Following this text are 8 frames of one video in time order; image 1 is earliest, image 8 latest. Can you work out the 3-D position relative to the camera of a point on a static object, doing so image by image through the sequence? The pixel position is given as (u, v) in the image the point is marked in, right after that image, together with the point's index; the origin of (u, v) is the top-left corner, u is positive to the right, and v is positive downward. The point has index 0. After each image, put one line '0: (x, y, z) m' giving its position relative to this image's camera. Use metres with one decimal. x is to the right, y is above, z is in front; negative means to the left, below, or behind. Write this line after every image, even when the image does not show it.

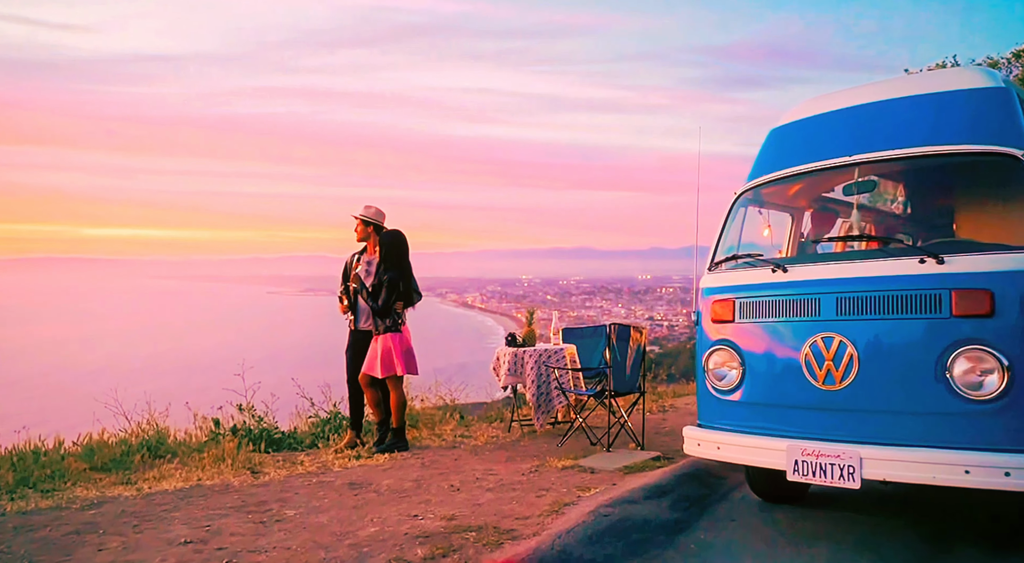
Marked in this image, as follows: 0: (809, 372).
0: (+1.3, -0.4, +3.6) m
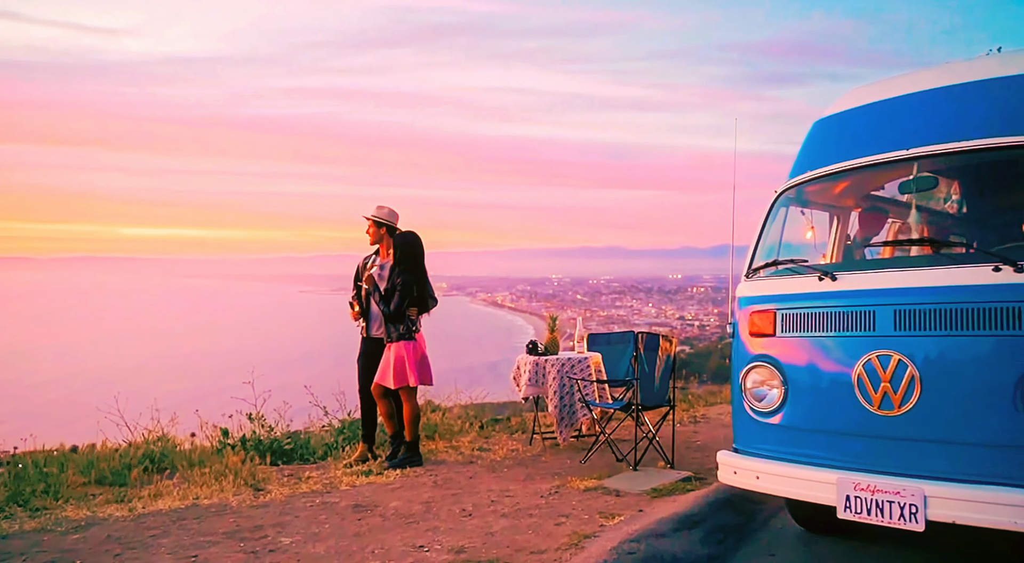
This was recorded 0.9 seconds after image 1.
0: (+1.3, -0.4, +3.1) m
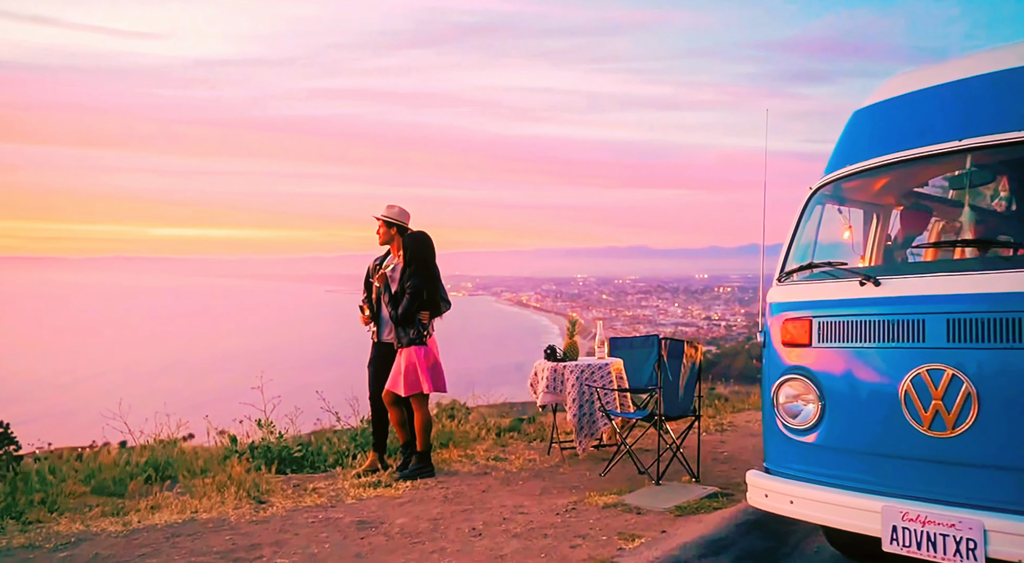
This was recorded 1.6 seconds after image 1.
0: (+1.4, -0.4, +2.8) m
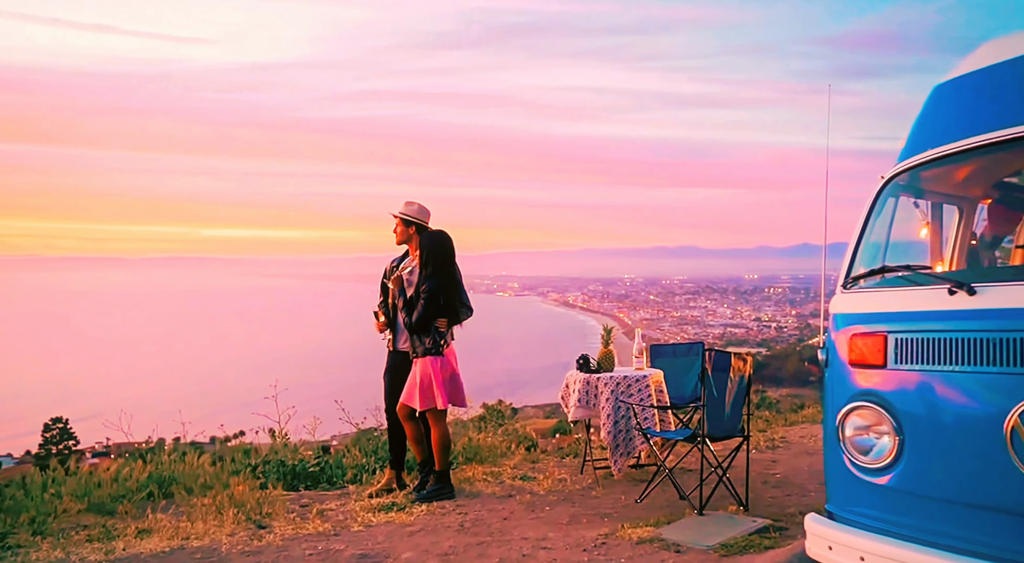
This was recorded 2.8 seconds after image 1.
0: (+1.4, -0.5, +2.3) m
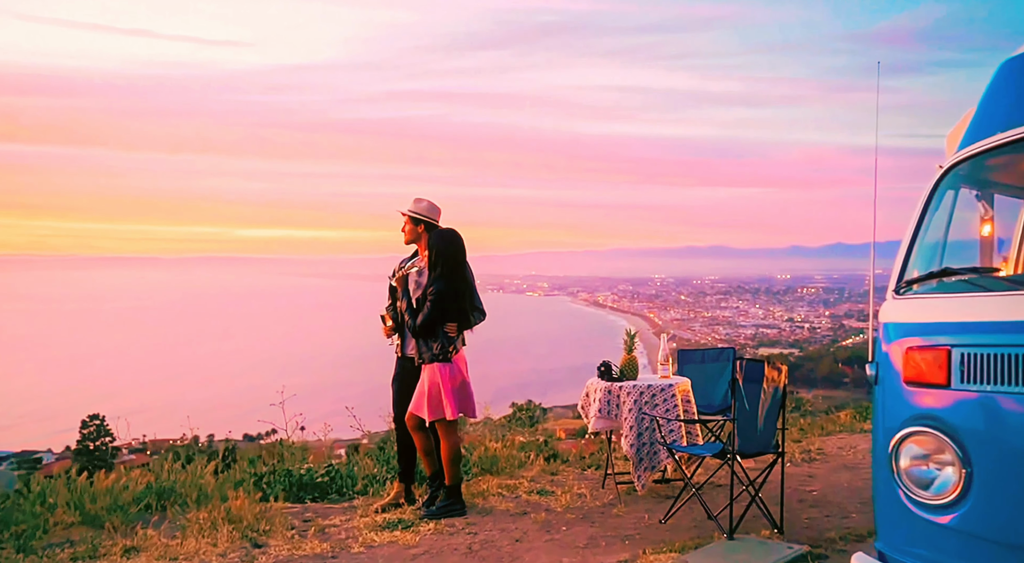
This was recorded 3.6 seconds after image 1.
0: (+1.4, -0.5, +1.9) m
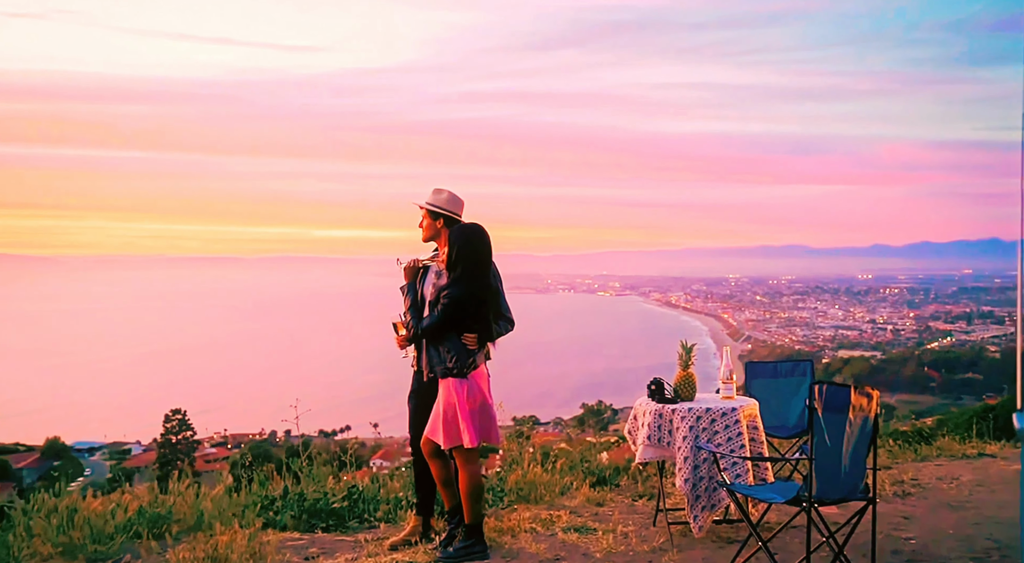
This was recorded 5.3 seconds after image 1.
0: (+1.3, -0.5, +1.1) m
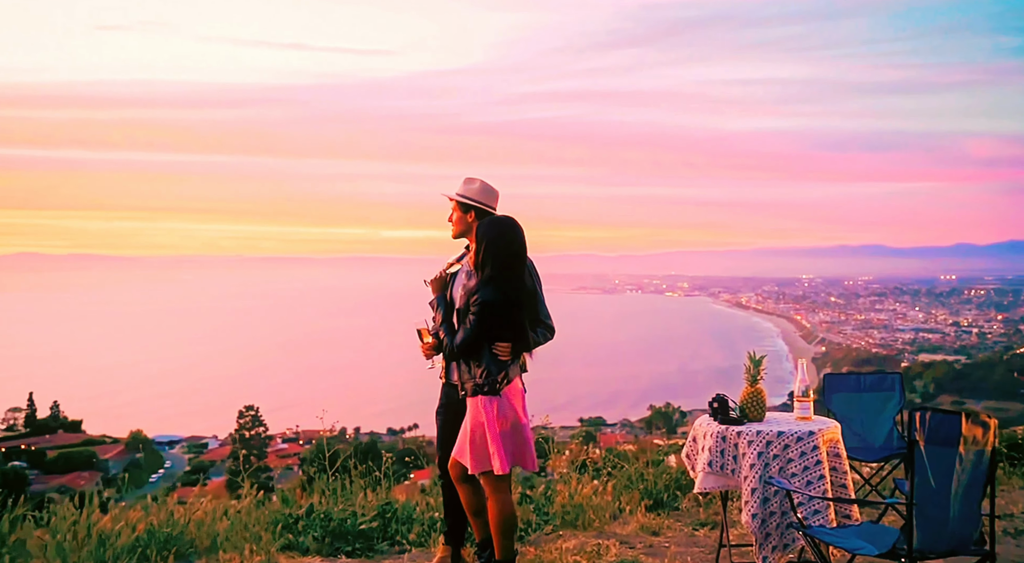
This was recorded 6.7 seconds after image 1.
0: (+1.2, -0.5, +0.5) m
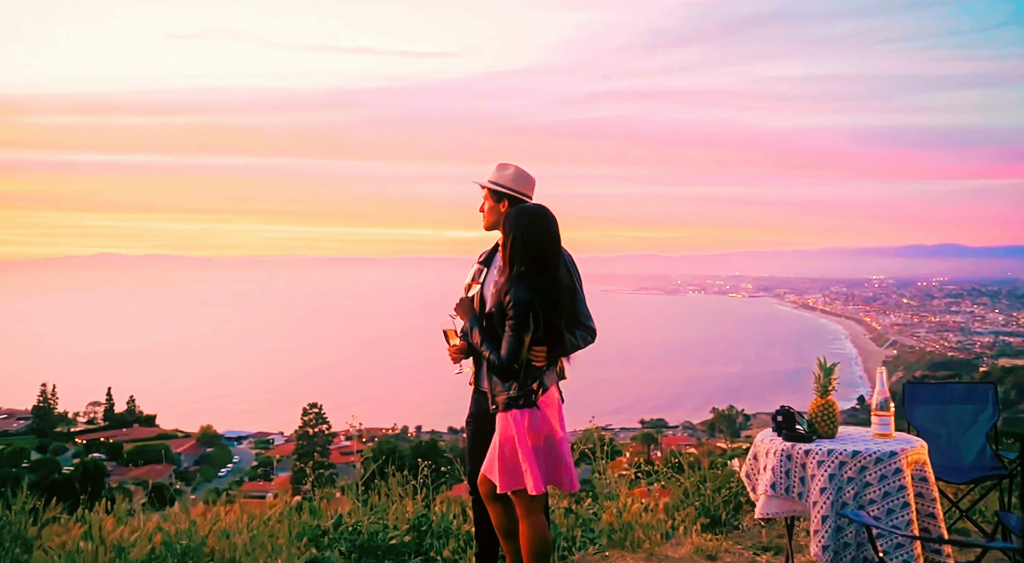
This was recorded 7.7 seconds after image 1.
0: (+1.1, -0.5, 0.0) m
